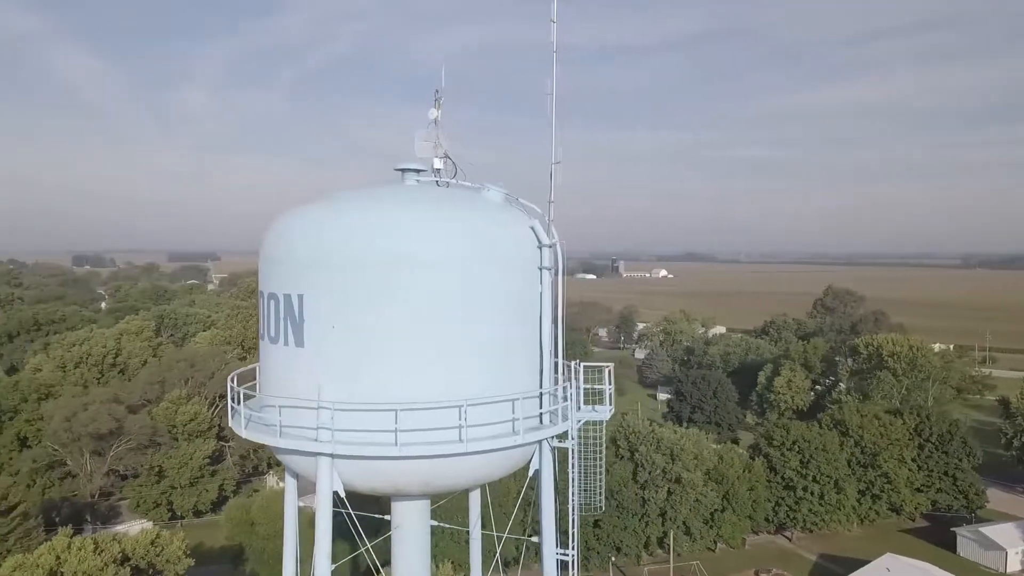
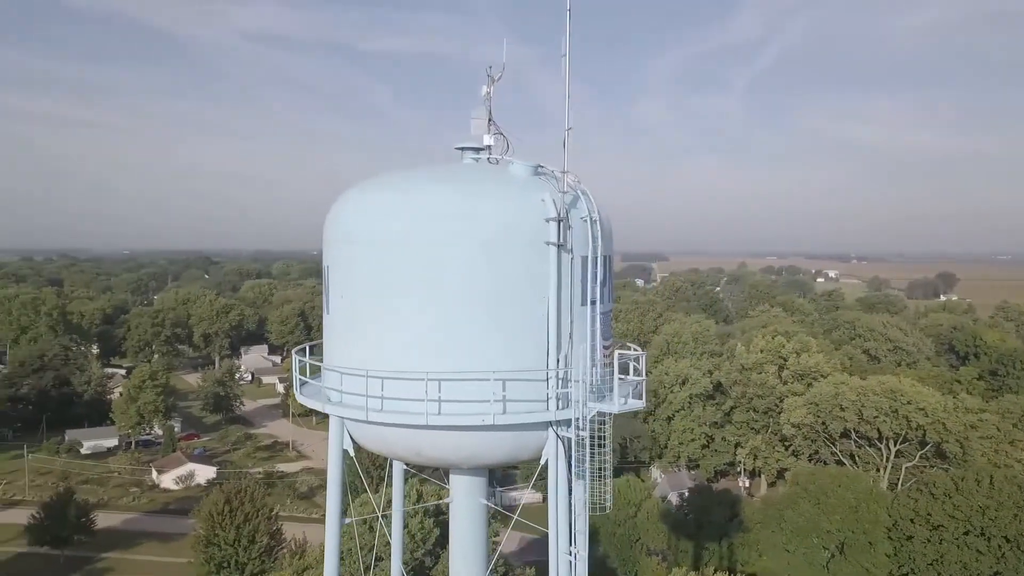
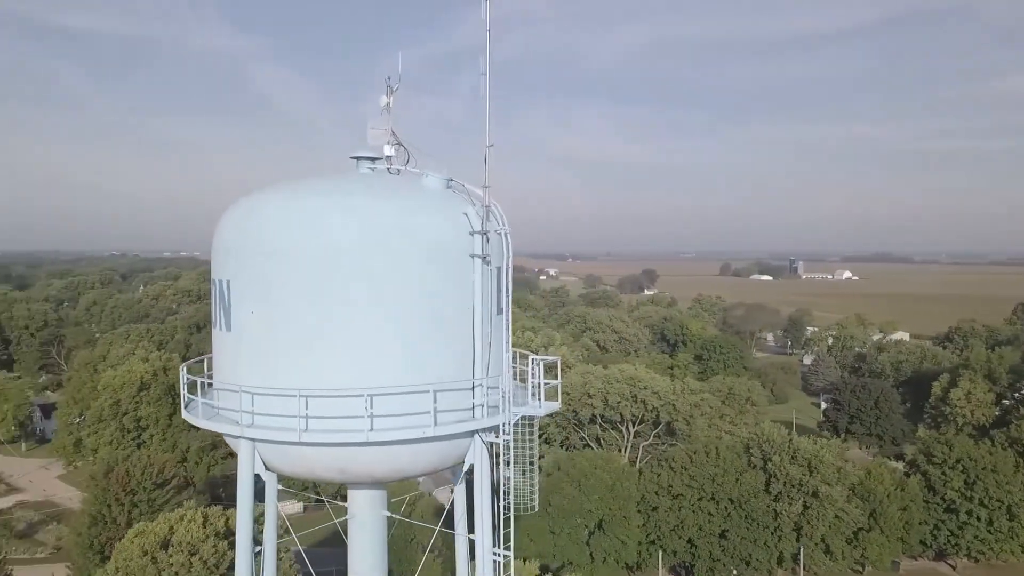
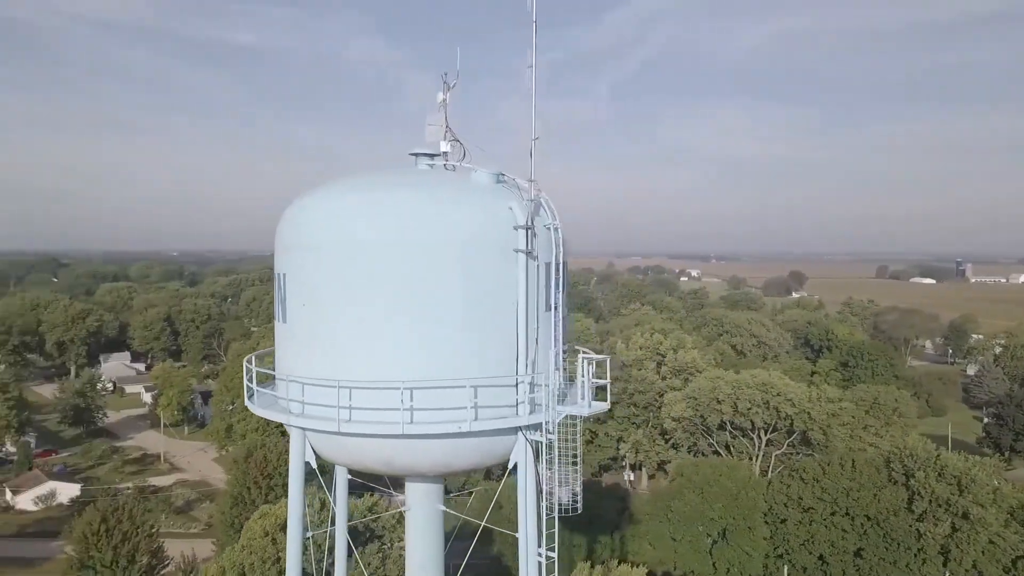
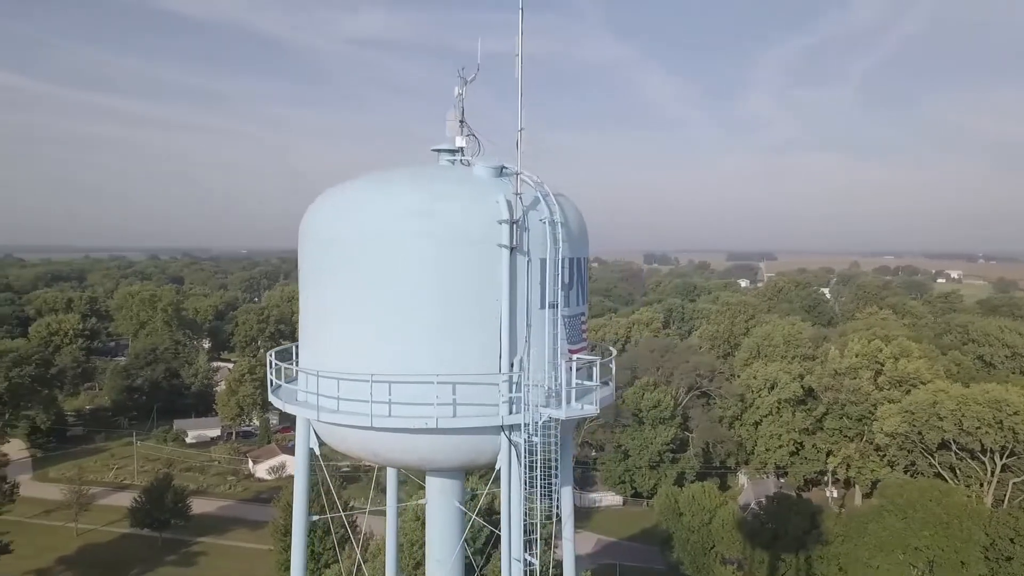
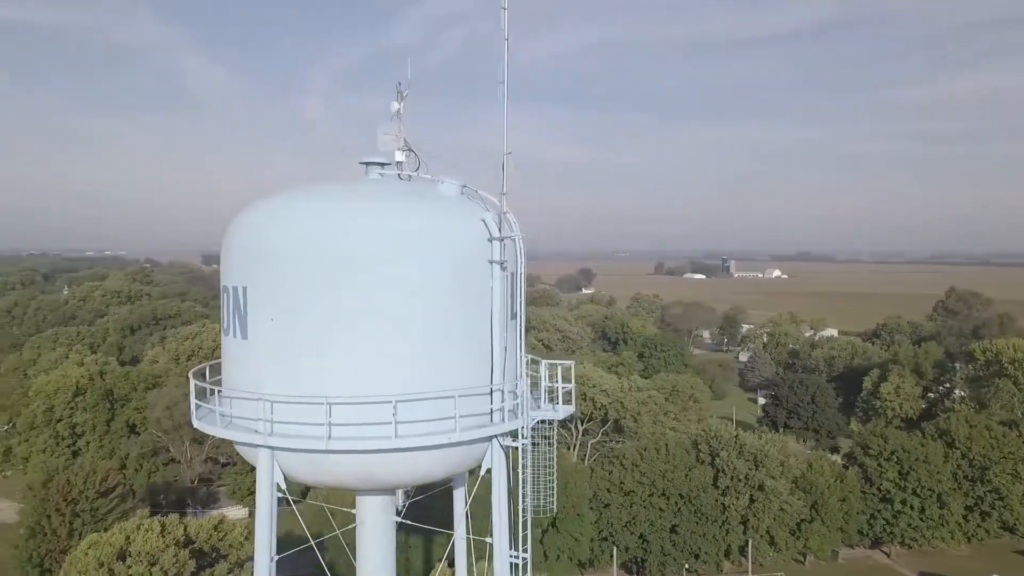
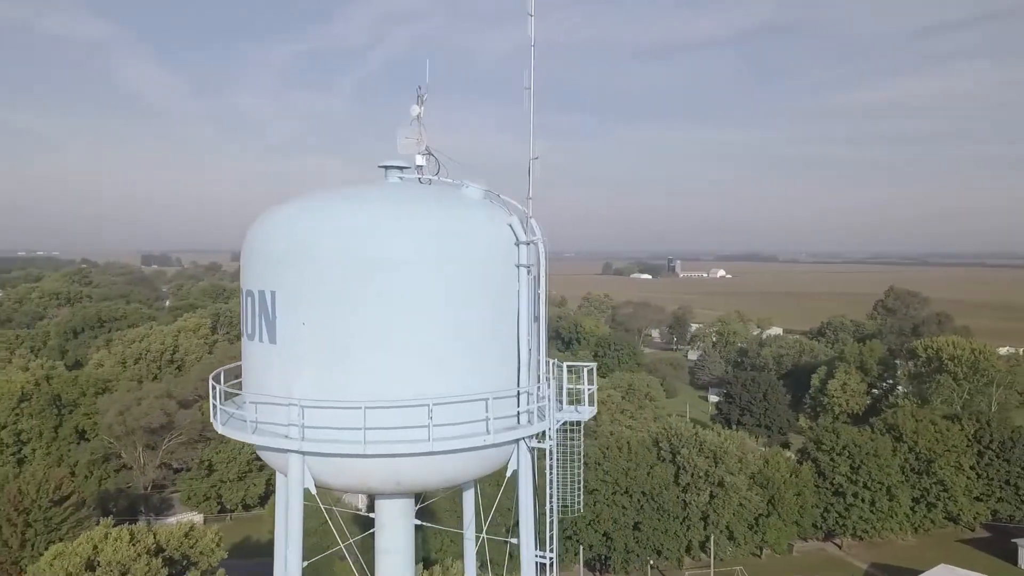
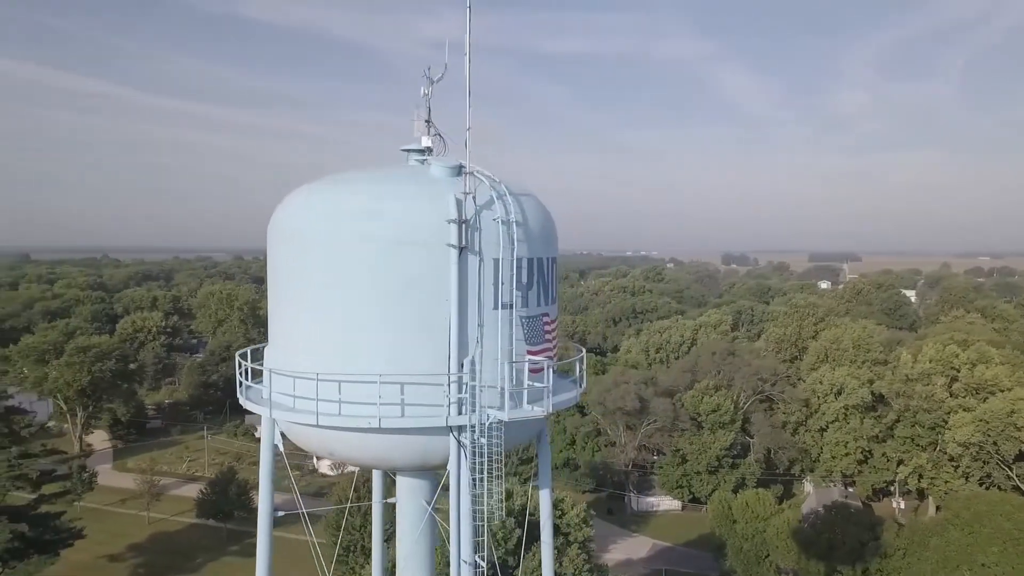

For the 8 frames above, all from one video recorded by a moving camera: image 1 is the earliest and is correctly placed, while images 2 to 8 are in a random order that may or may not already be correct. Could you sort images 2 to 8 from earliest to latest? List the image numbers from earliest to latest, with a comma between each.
7, 6, 3, 4, 2, 5, 8
